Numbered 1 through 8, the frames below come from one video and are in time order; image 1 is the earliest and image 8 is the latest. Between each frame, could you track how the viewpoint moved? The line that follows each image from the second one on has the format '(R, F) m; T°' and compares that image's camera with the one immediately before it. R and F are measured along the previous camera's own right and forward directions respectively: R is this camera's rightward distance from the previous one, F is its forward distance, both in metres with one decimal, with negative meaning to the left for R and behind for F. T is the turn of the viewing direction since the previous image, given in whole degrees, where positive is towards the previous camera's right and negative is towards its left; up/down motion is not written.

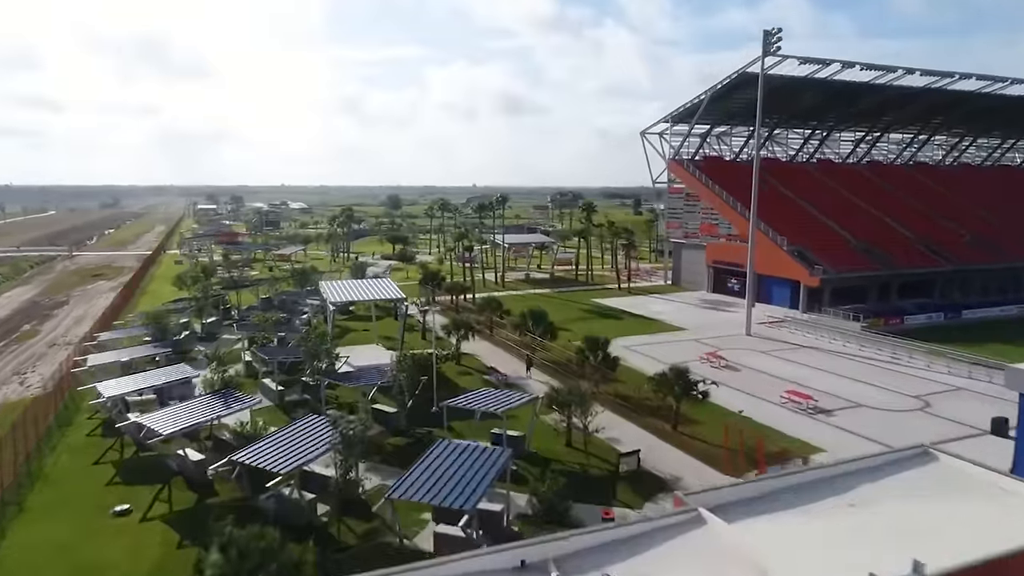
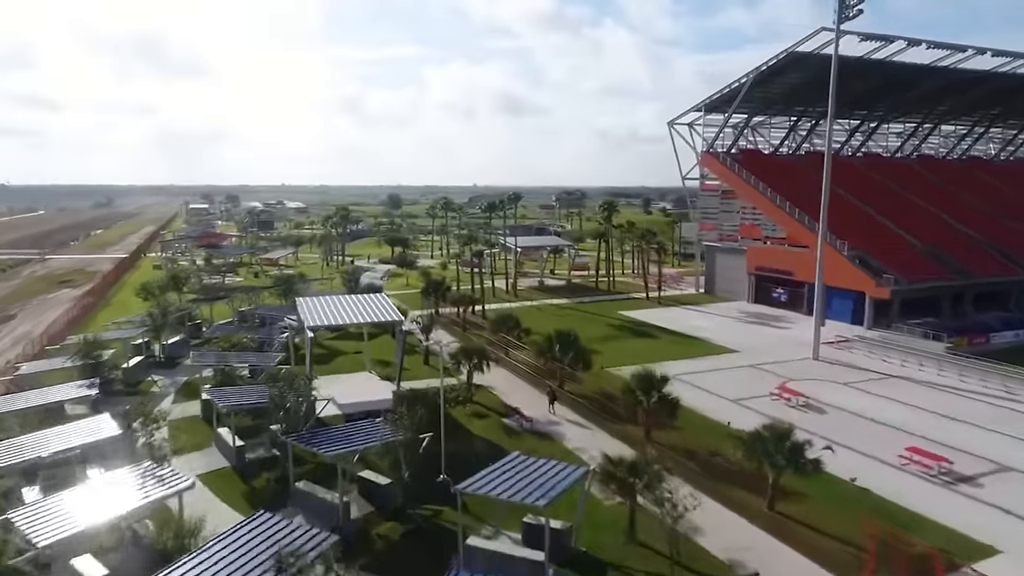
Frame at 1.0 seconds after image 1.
(-1.1, +8.2) m; 0°
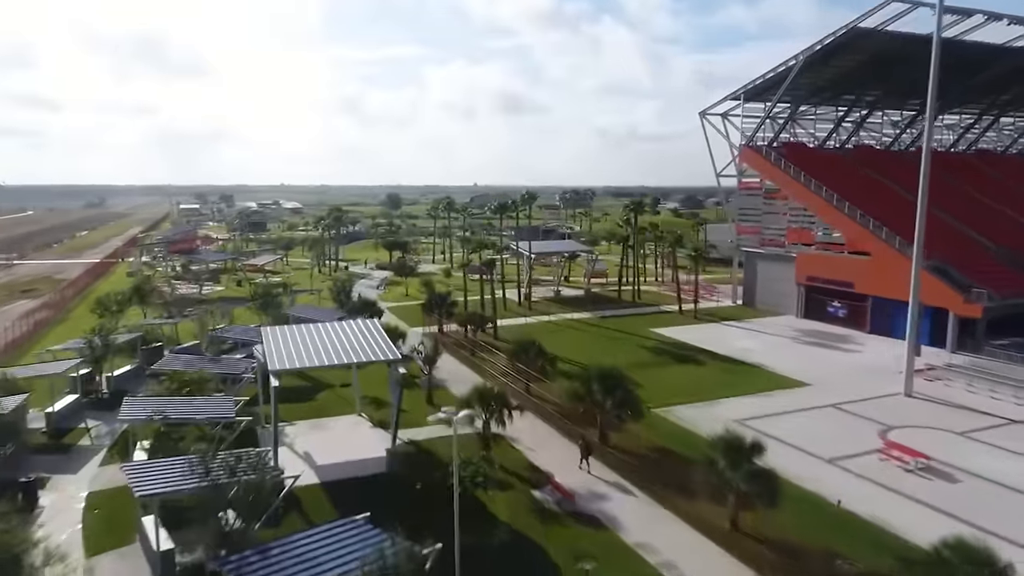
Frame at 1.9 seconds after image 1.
(-1.0, +7.7) m; 0°
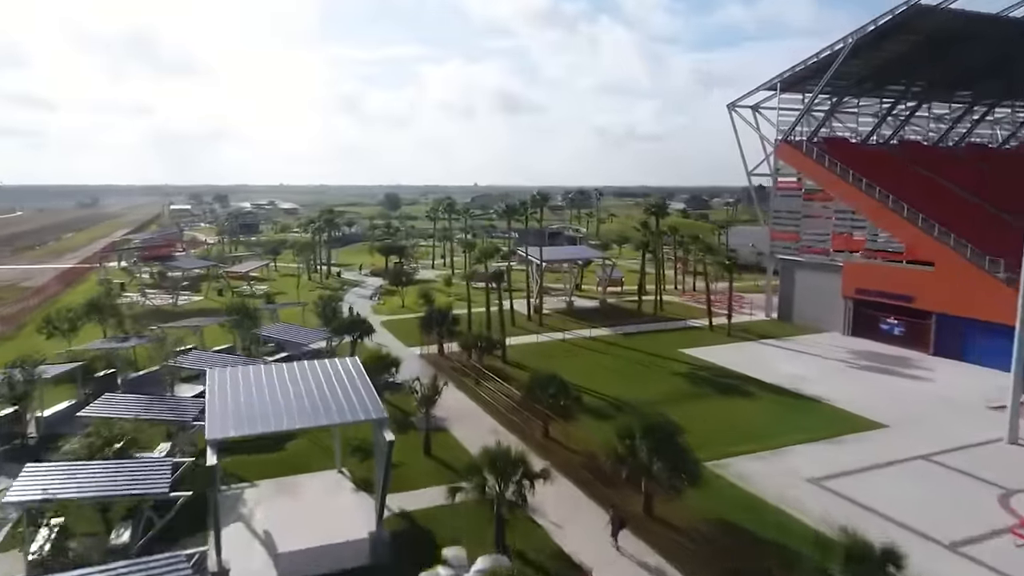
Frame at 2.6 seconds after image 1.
(-0.6, +6.1) m; 0°
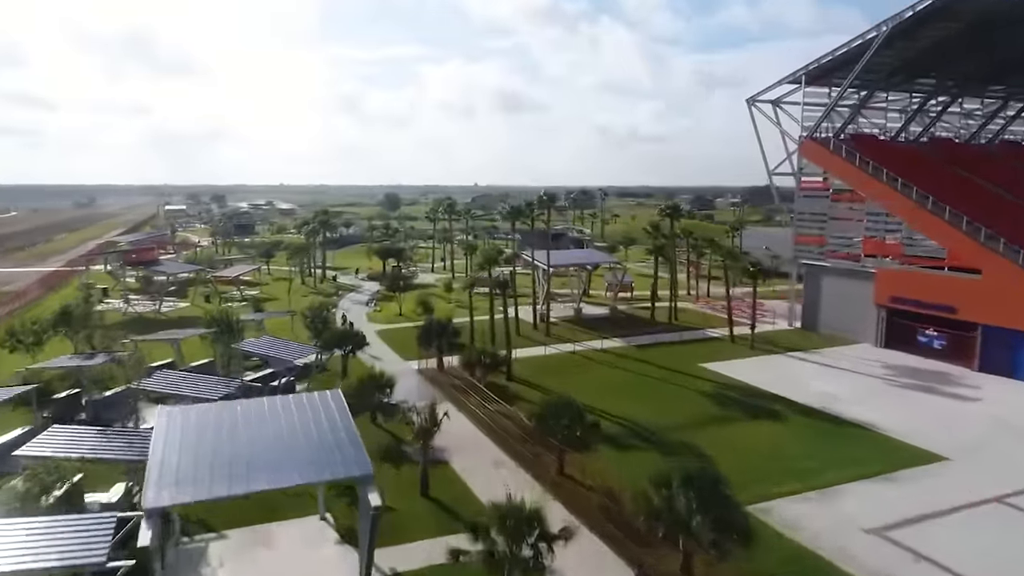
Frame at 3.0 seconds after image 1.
(-0.3, +3.5) m; 0°
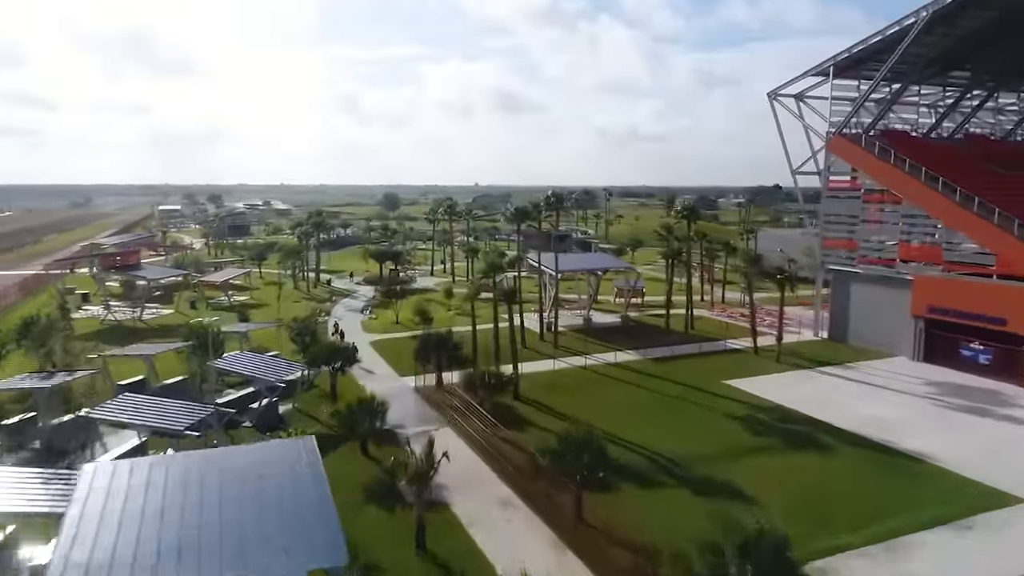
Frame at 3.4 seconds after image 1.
(-0.3, +3.5) m; 0°
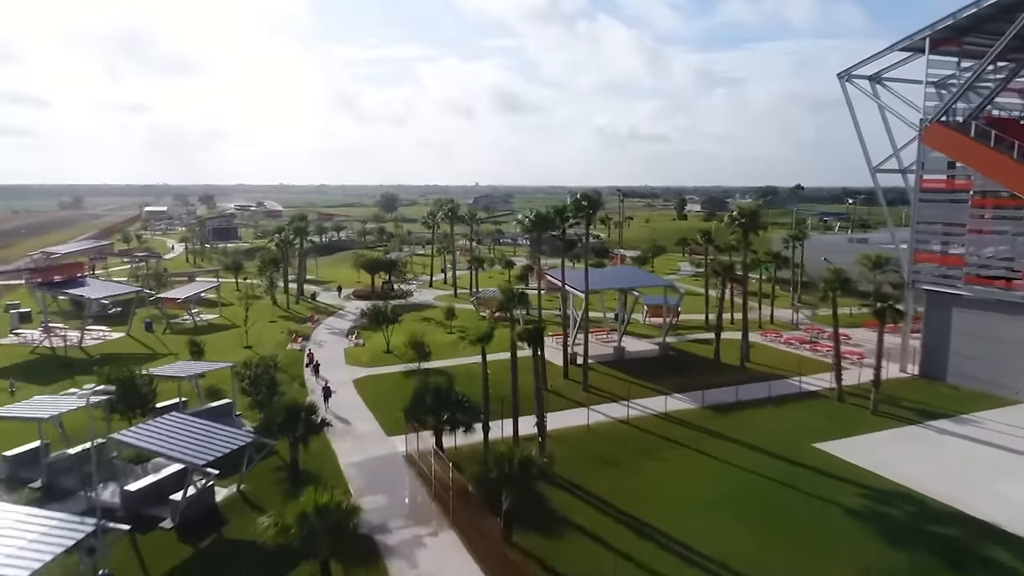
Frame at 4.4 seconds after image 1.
(-0.8, +8.7) m; 0°
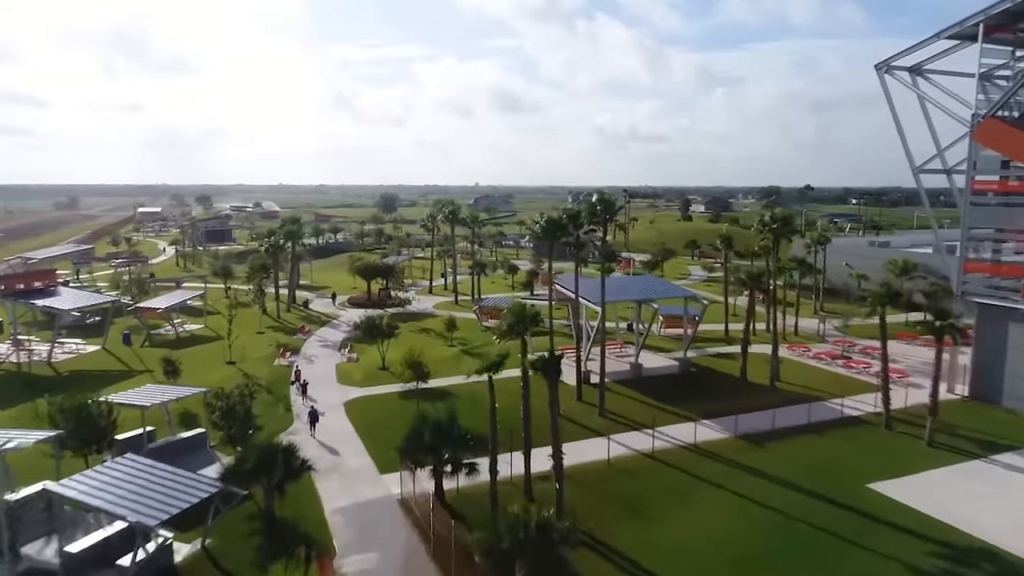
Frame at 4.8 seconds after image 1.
(-0.4, +3.5) m; 0°
